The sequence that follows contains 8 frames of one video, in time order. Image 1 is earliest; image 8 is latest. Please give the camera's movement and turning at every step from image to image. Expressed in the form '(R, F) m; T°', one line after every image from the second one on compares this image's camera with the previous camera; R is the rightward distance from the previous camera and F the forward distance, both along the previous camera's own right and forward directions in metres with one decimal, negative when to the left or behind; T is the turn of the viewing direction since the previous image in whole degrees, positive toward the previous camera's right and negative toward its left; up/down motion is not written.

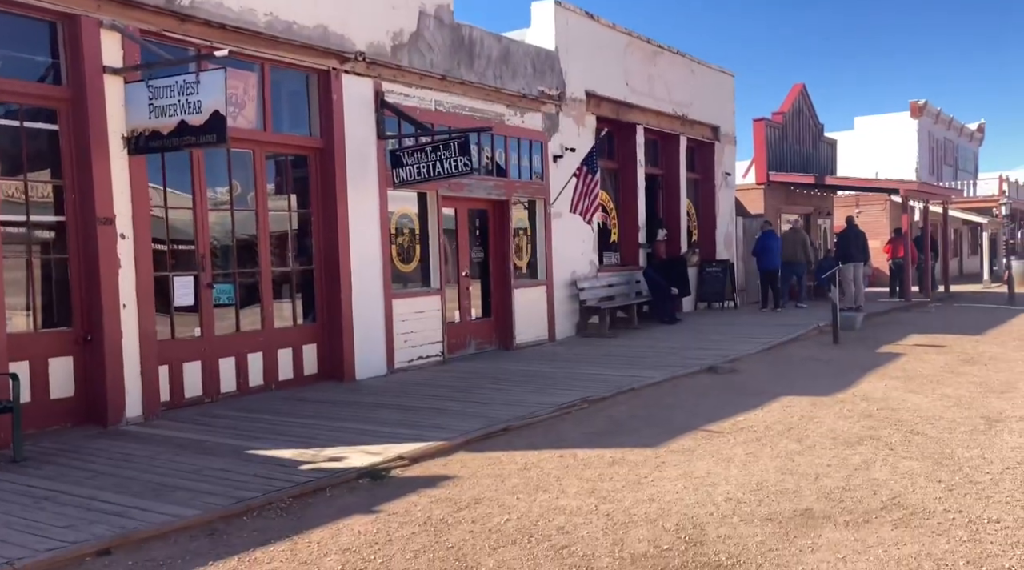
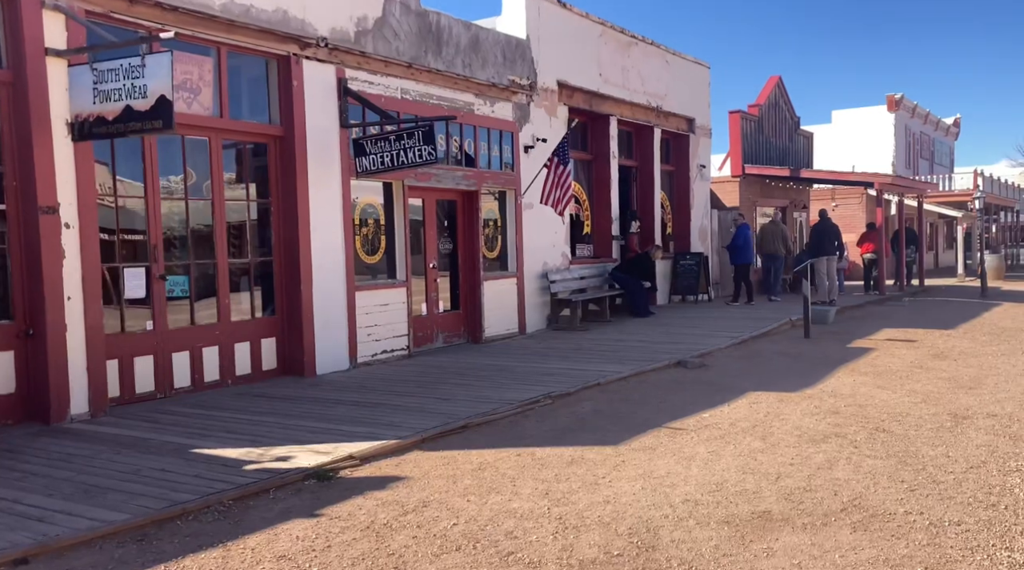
(+0.2, +0.3) m; +1°
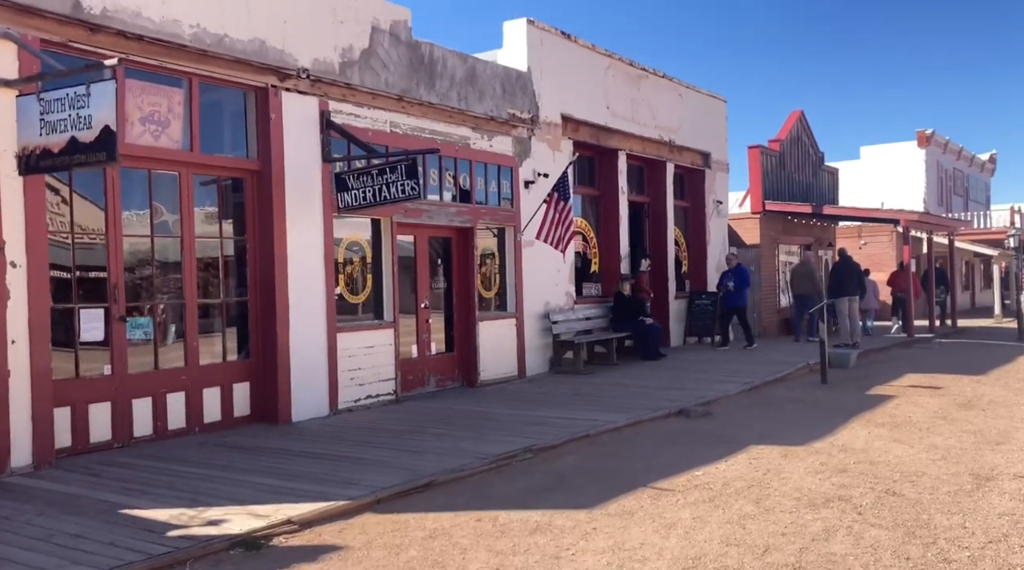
(+0.4, +0.7) m; -2°
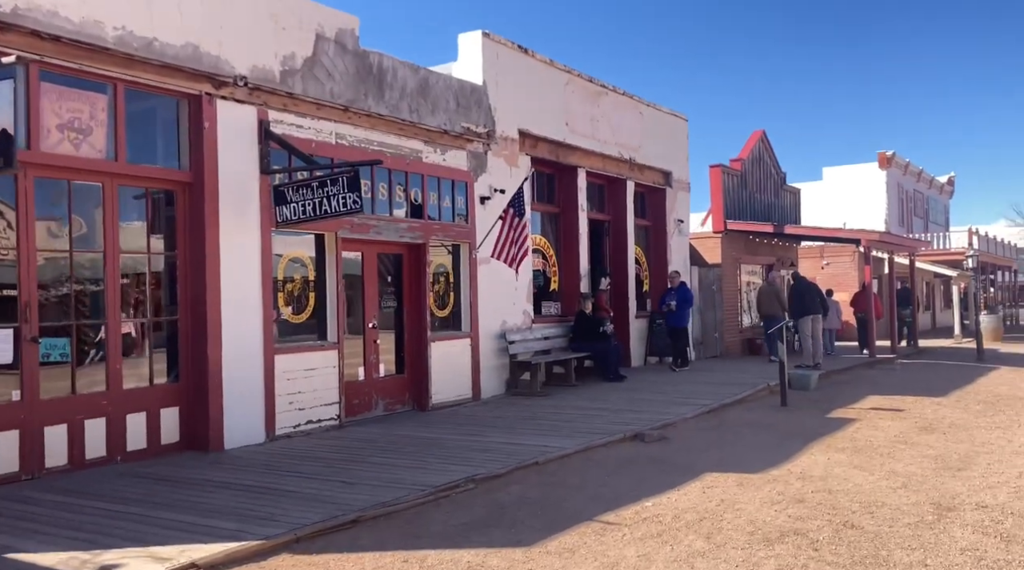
(+0.2, +0.5) m; +2°
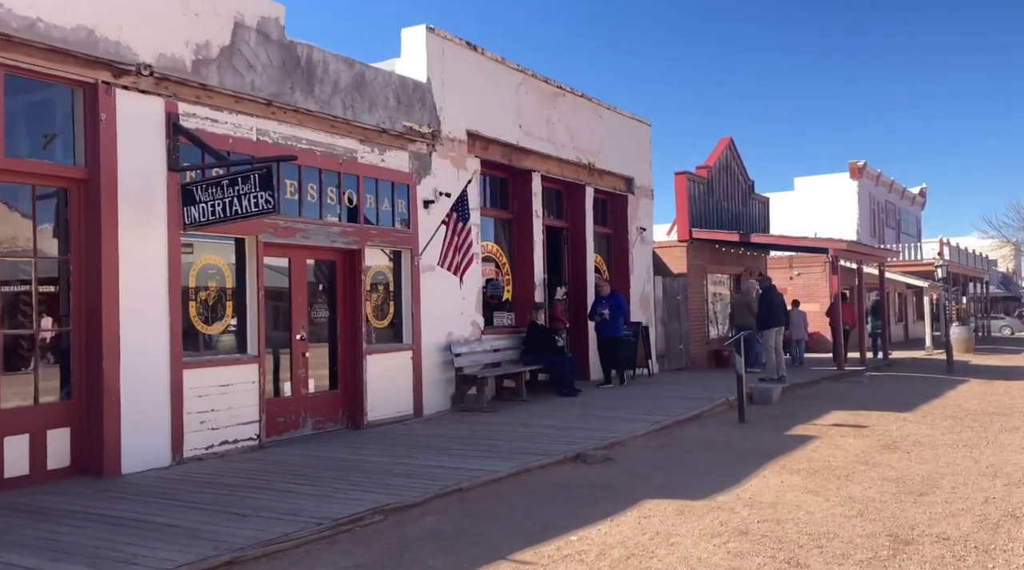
(+0.4, +0.8) m; +1°
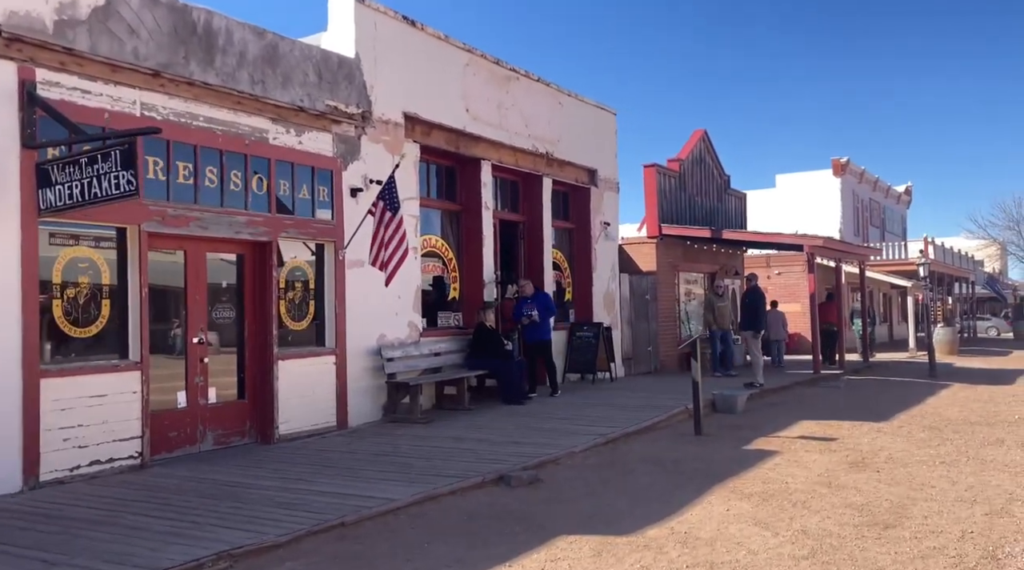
(+0.6, +1.3) m; +1°
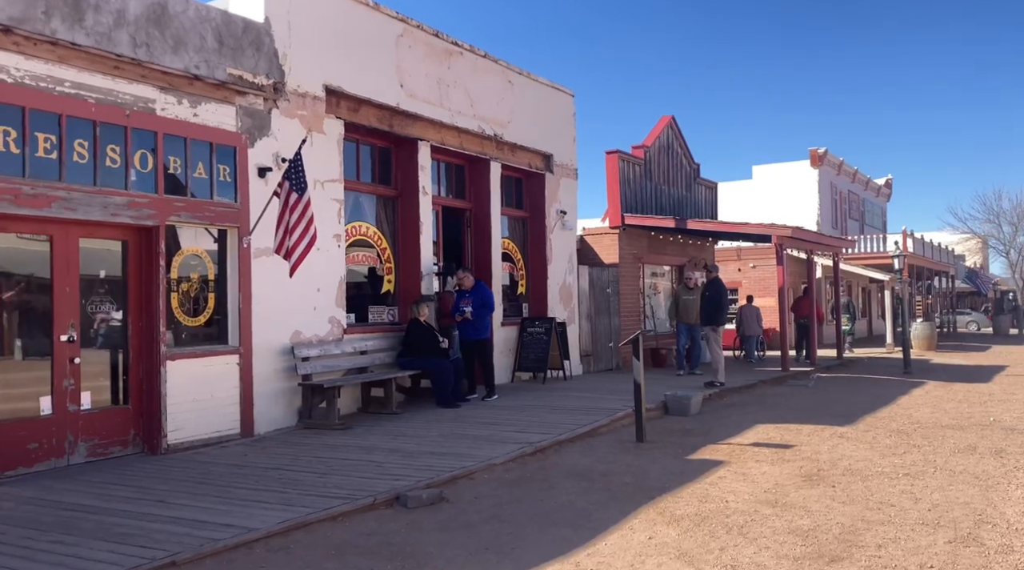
(+0.6, +1.2) m; +1°
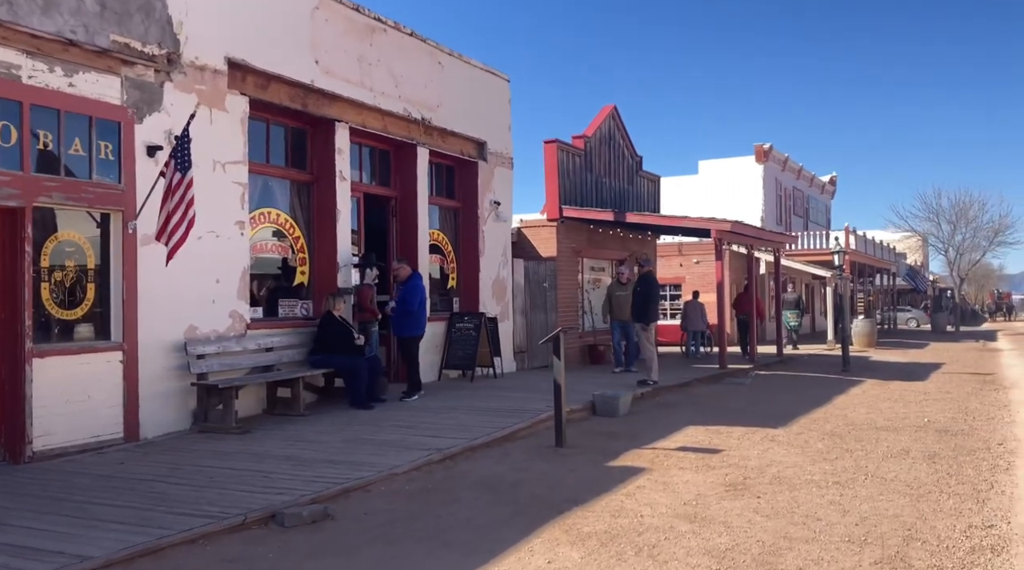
(+0.4, +0.8) m; +3°
